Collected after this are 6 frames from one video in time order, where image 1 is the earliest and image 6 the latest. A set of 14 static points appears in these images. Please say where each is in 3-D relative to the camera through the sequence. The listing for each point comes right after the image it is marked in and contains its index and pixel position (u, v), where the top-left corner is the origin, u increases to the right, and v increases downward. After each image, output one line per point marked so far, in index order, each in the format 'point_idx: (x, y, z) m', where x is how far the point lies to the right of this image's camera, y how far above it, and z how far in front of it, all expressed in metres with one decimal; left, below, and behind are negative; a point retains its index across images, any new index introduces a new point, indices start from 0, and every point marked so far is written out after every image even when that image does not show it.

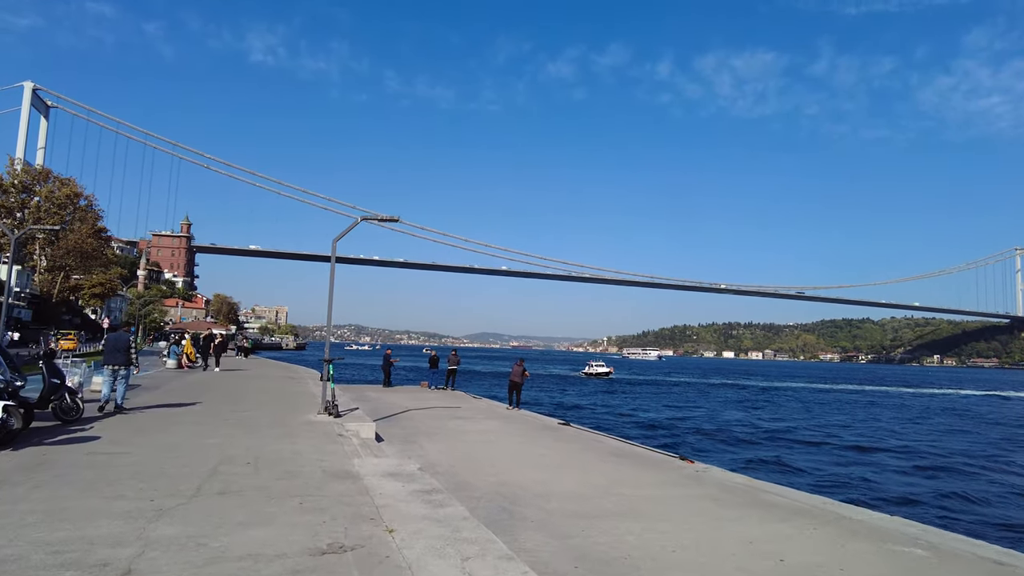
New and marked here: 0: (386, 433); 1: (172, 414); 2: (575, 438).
0: (-2.5, -2.9, +12.9) m
1: (-6.1, -2.3, +11.7) m
2: (+1.4, -3.3, +13.9) m
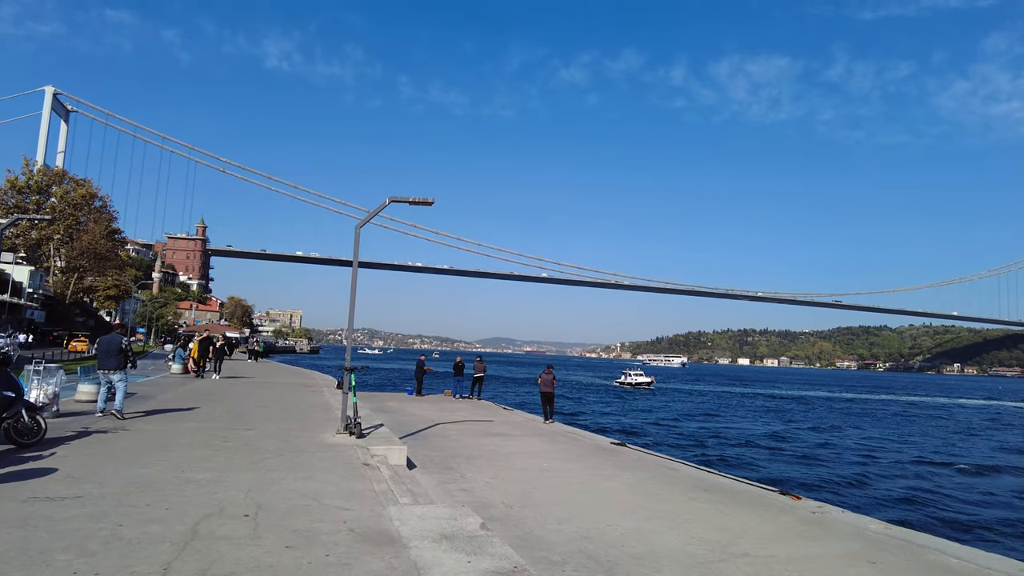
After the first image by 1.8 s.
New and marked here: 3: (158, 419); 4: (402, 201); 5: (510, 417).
0: (-1.5, -2.8, +10.7) m
1: (-5.2, -2.2, +9.6) m
2: (+2.4, -3.2, +11.6) m
3: (-6.2, -2.3, +11.4) m
4: (-1.9, +1.6, +11.4) m
5: (0.0, -3.7, +18.5) m
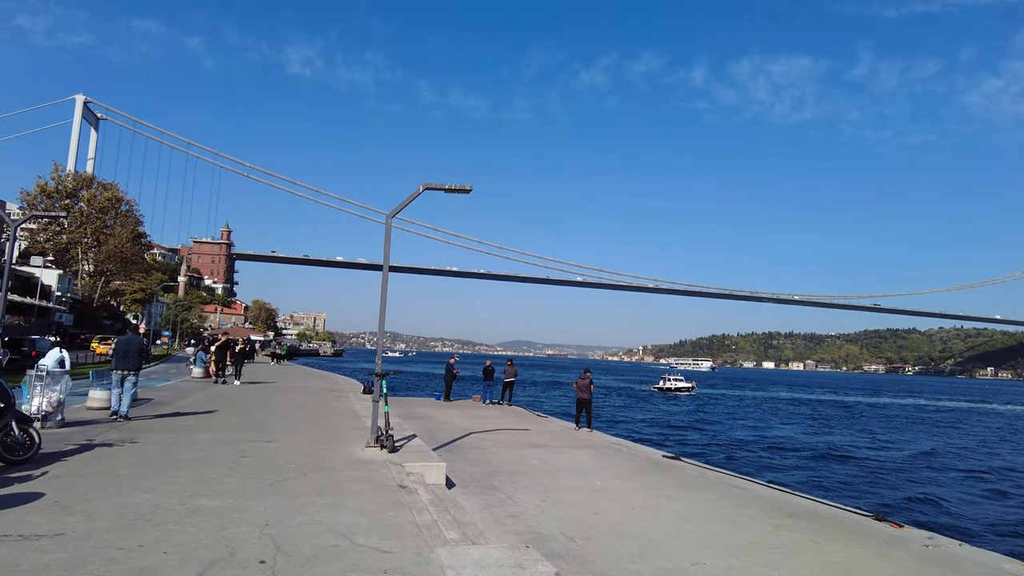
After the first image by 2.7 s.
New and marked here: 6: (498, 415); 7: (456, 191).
0: (-0.8, -2.8, +9.6) m
1: (-4.5, -2.1, +8.6) m
2: (+3.1, -3.2, +10.4) m
3: (-5.4, -2.2, +10.4) m
4: (-1.2, +1.6, +10.3) m
5: (+1.0, -3.7, +17.3) m
6: (-0.4, -3.8, +19.5) m
7: (-0.9, +1.6, +10.4) m
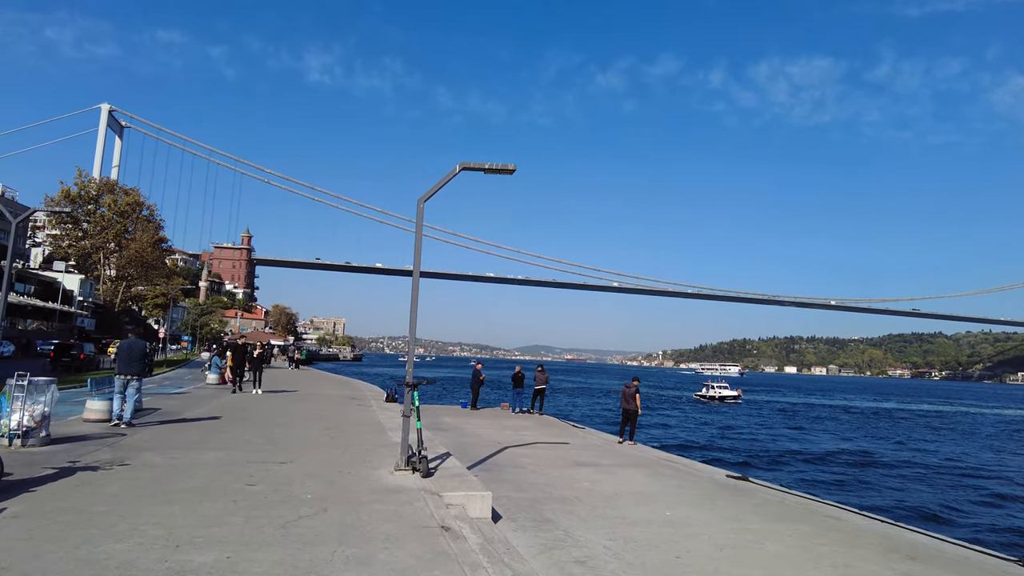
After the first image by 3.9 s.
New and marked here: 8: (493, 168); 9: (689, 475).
0: (-0.1, -2.7, +8.1) m
1: (-3.8, -2.1, +7.2) m
2: (+3.8, -3.1, +8.8) m
3: (-4.7, -2.2, +9.1) m
4: (-0.5, +1.7, +8.9) m
5: (+1.9, -3.7, +15.8) m
6: (+0.5, -3.8, +18.1) m
7: (-0.2, +1.6, +9.0) m
8: (-0.3, +1.7, +9.0) m
9: (+3.2, -3.4, +11.7) m
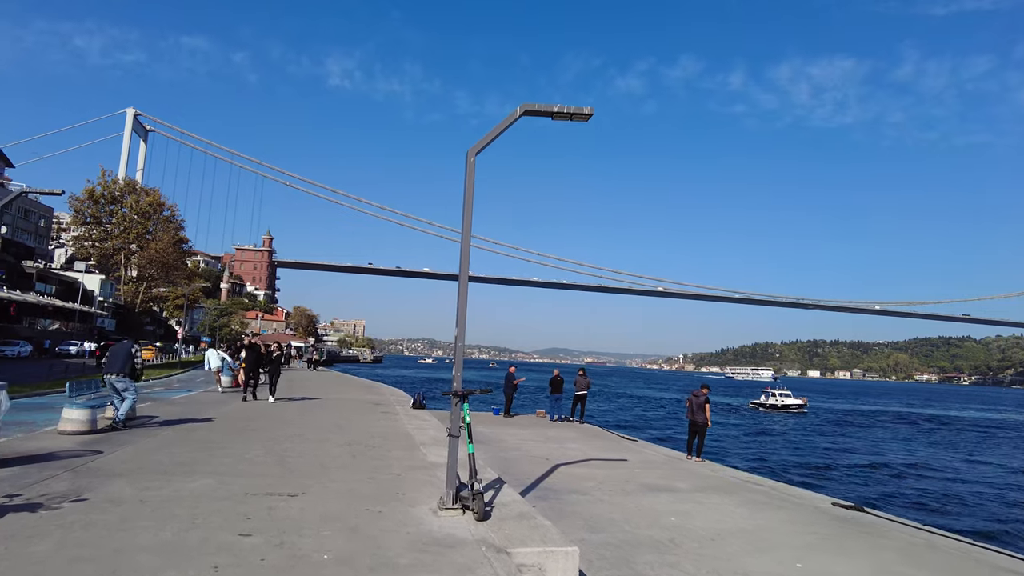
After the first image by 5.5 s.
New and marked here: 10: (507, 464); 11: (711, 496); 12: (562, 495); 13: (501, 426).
0: (+0.7, -2.5, +6.0) m
1: (-3.1, -1.9, +5.3) m
2: (+4.6, -2.9, +6.6) m
3: (-3.9, -2.0, +7.1) m
4: (+0.3, +1.9, +6.9) m
5: (+2.9, -3.5, +13.7) m
6: (+1.6, -3.7, +16.0) m
7: (+0.6, +1.8, +6.9) m
8: (+0.5, +1.9, +6.9) m
9: (+4.1, -3.2, +9.6) m
10: (-0.1, -3.1, +11.2) m
11: (+3.0, -3.1, +9.8) m
12: (+0.7, -2.9, +9.0) m
13: (-0.3, -3.6, +17.1) m
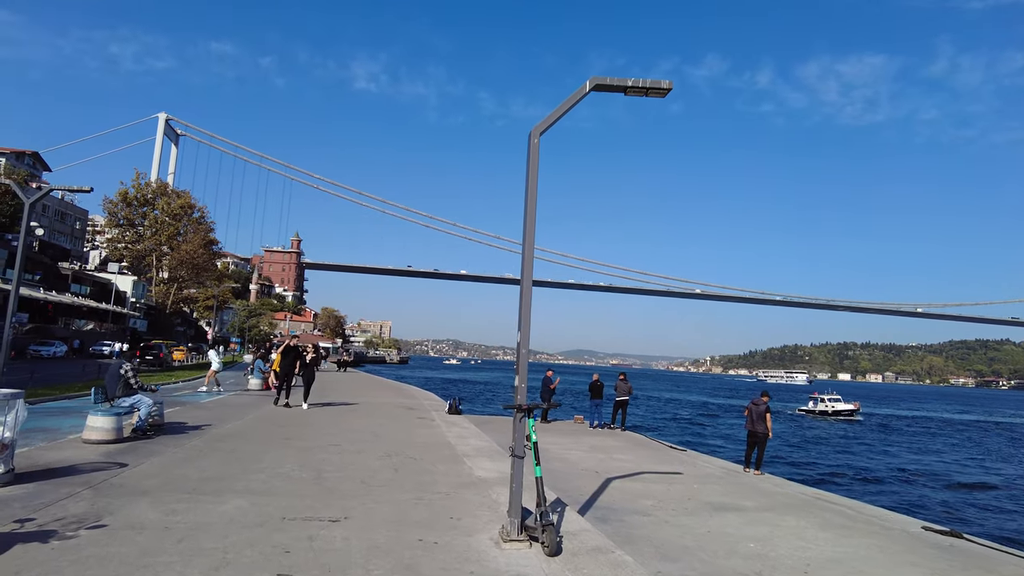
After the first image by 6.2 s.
0: (+1.3, -2.5, +5.2) m
1: (-2.5, -1.8, +4.6) m
2: (+5.3, -2.9, +5.6) m
3: (-3.2, -2.0, +6.5) m
4: (+0.9, +1.9, +6.0) m
5: (+3.8, -3.5, +12.7) m
6: (+2.6, -3.7, +15.1) m
7: (+1.3, +1.8, +6.1) m
8: (+1.2, +1.9, +6.1) m
9: (+4.8, -3.2, +8.6) m
10: (+0.7, -3.1, +10.4) m
11: (+3.8, -3.1, +8.9) m
12: (+1.4, -2.9, +8.2) m
13: (+0.7, -3.6, +16.3) m
